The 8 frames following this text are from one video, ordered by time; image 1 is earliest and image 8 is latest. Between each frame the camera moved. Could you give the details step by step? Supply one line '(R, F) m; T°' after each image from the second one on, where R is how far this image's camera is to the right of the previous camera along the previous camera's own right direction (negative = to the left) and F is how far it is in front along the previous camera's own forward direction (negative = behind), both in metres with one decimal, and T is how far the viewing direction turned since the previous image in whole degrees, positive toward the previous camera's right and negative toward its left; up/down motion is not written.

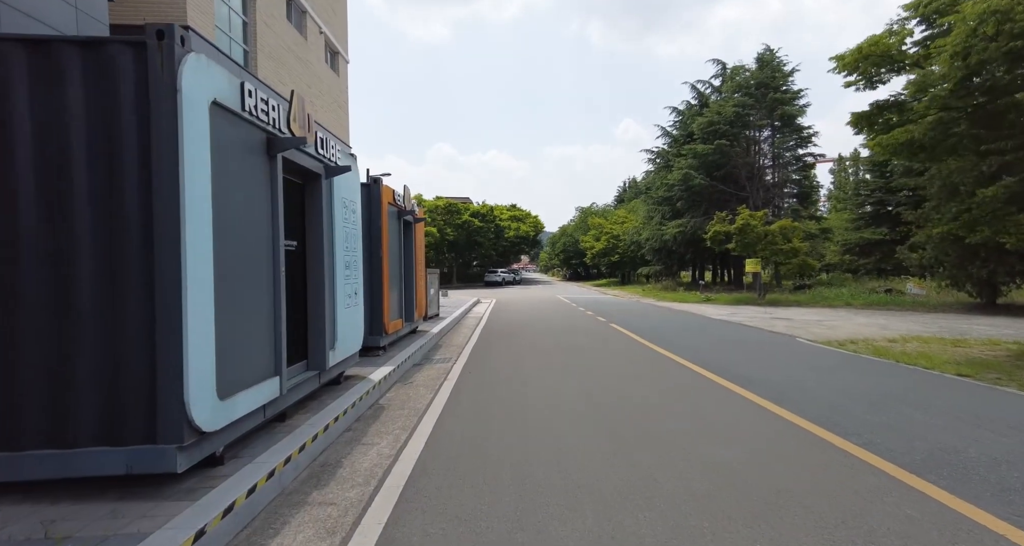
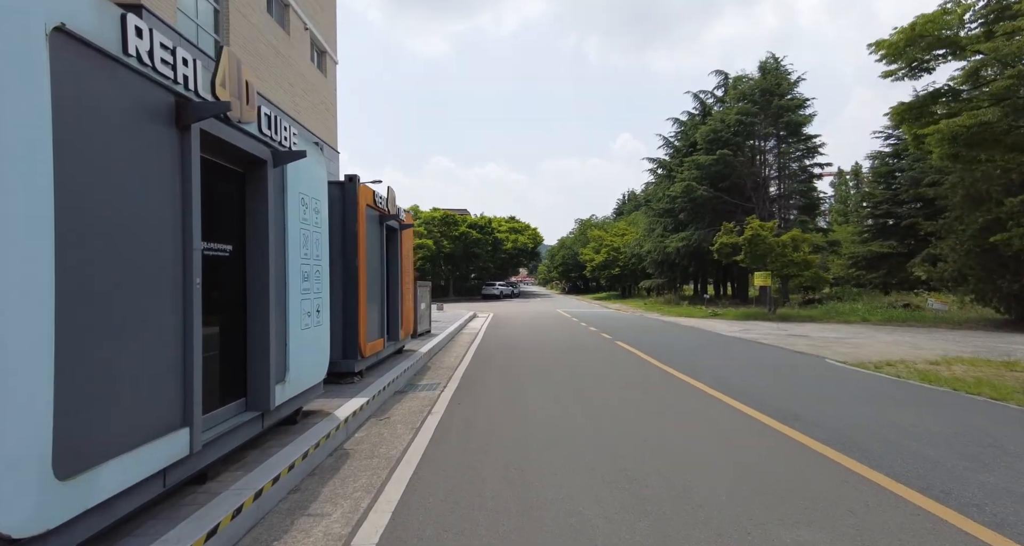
(0.0, +1.2) m; 0°
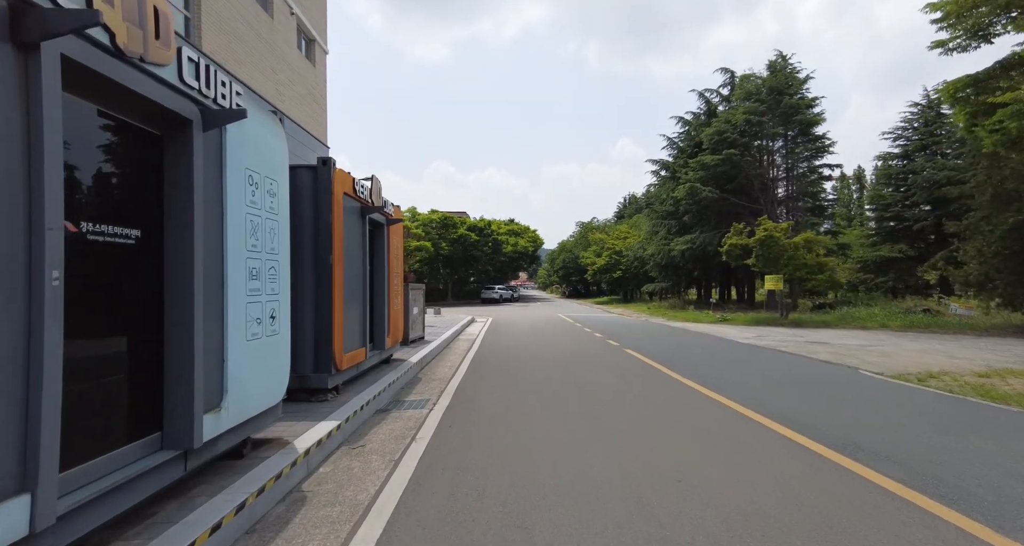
(0.0, +1.1) m; 0°
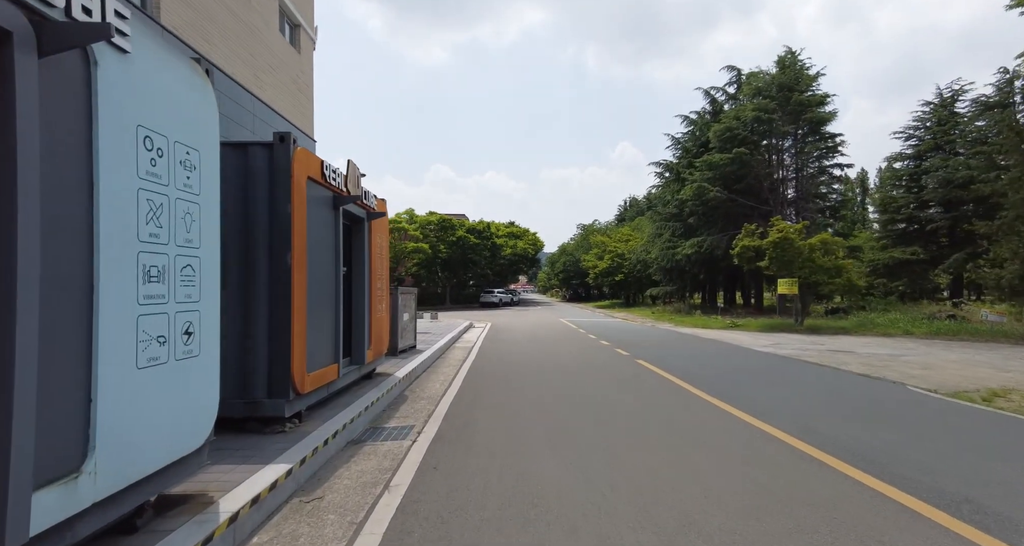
(0.0, +1.3) m; 0°
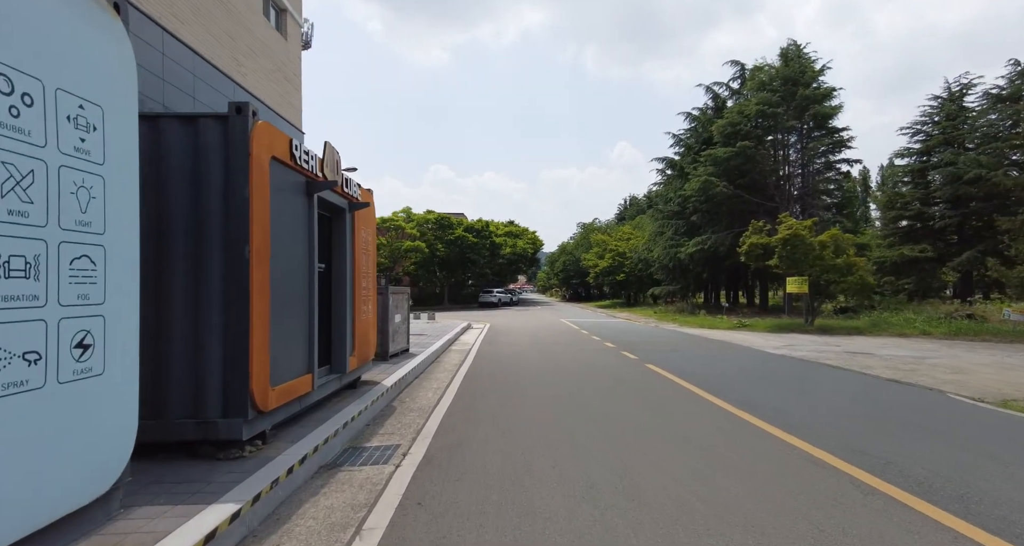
(0.0, +0.8) m; 0°
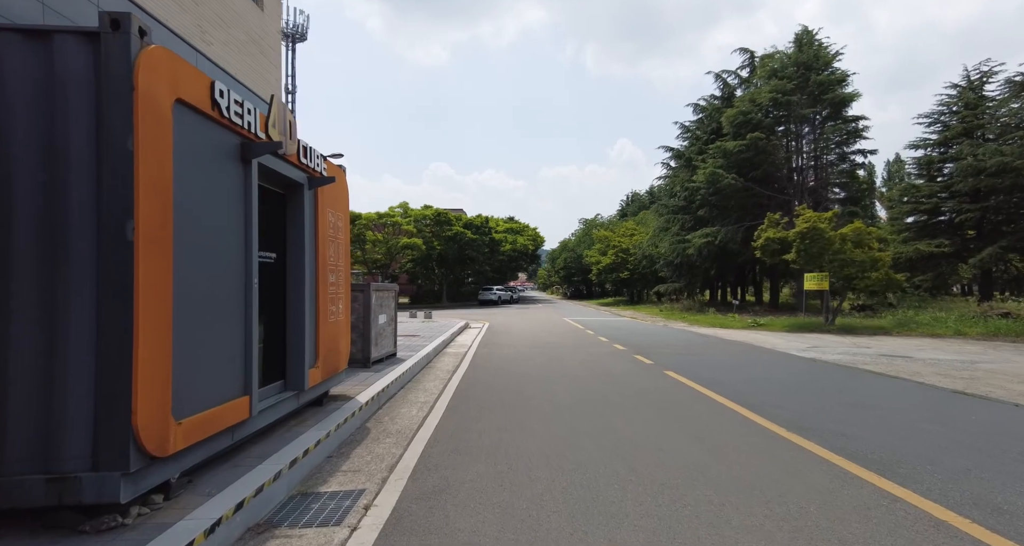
(0.0, +1.4) m; 0°
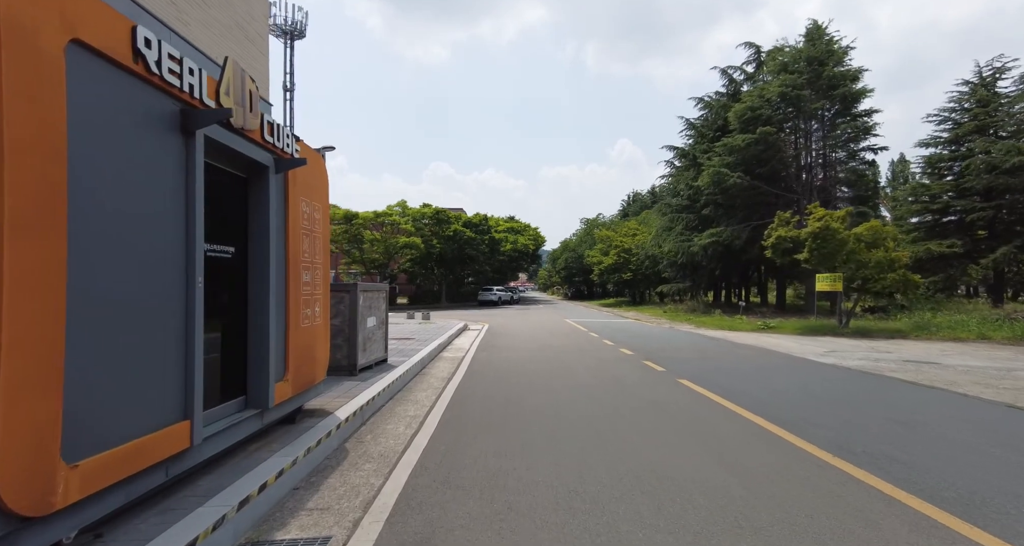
(0.0, +0.8) m; 0°
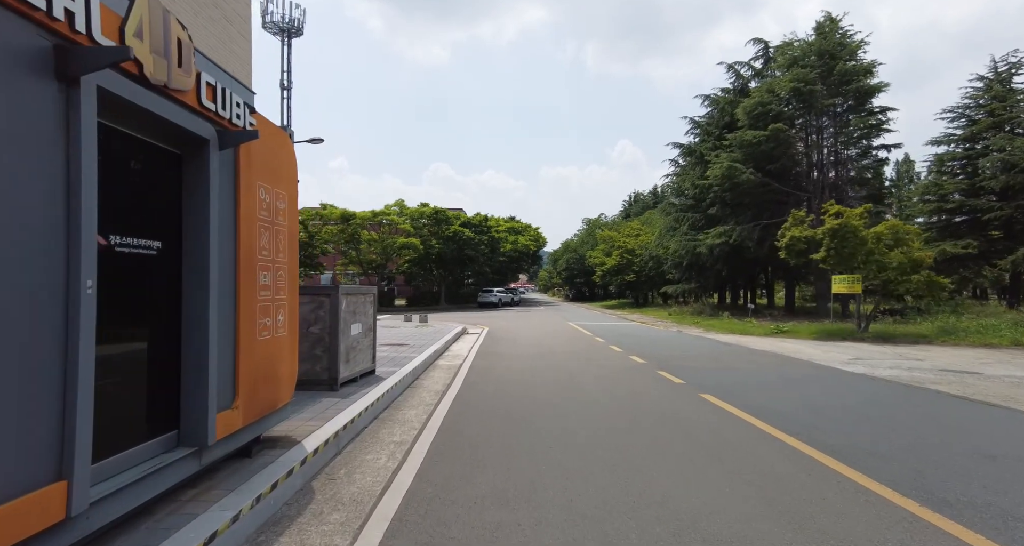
(0.0, +1.0) m; 0°
